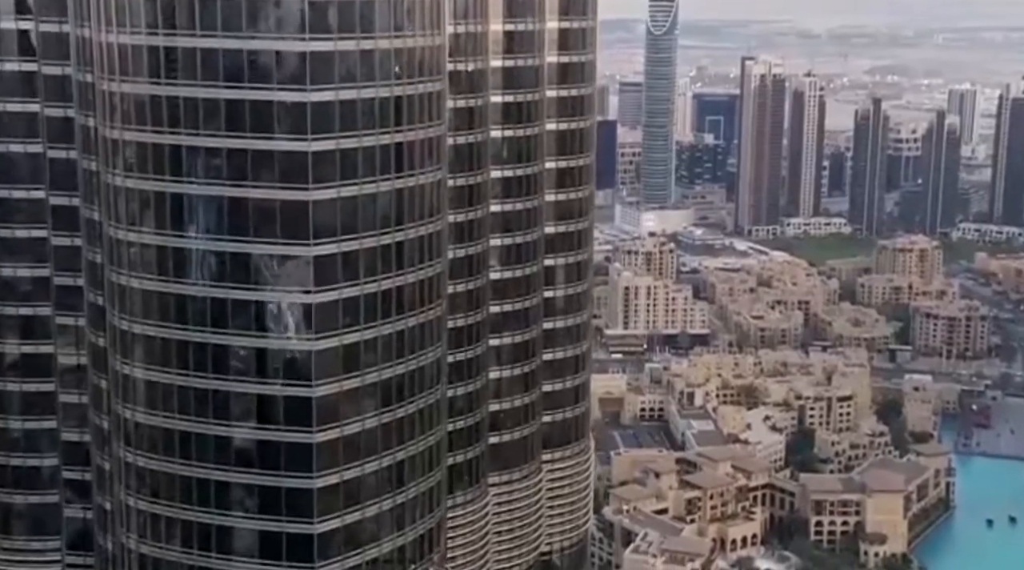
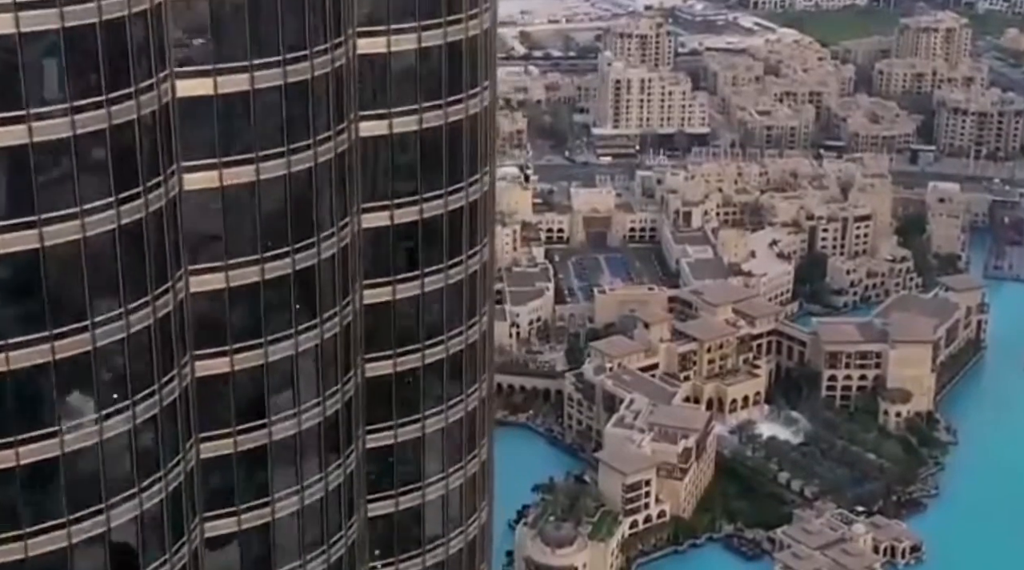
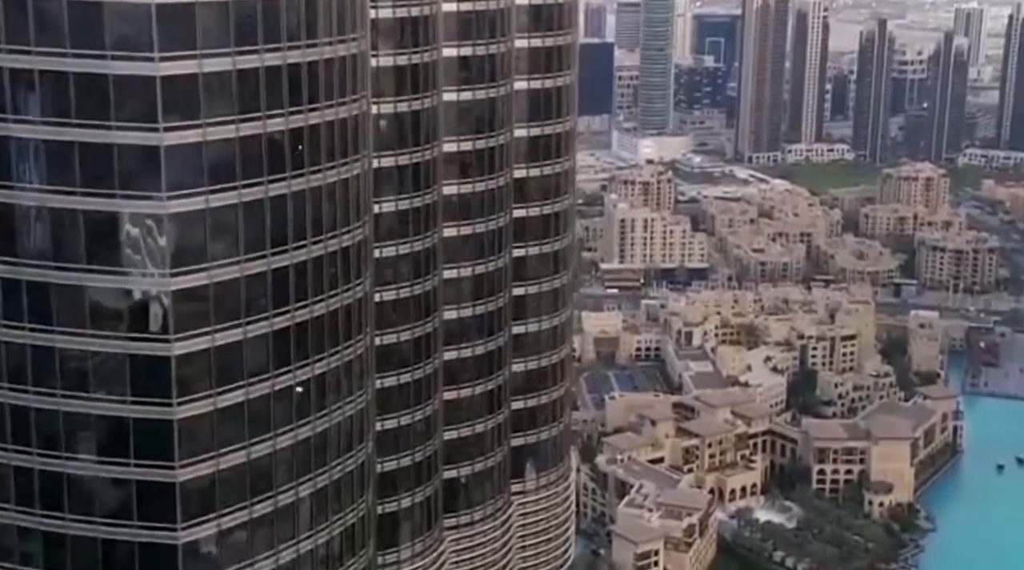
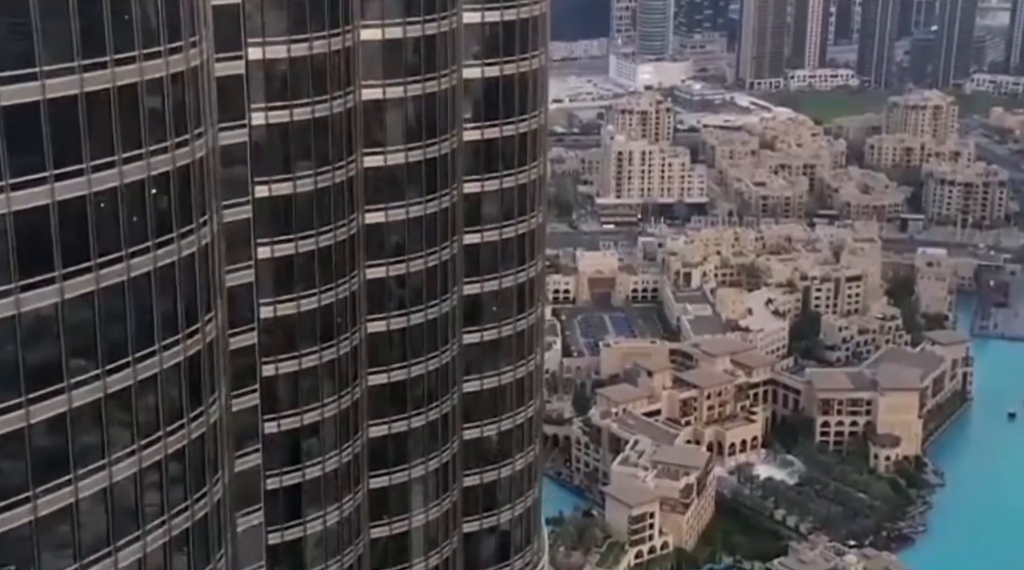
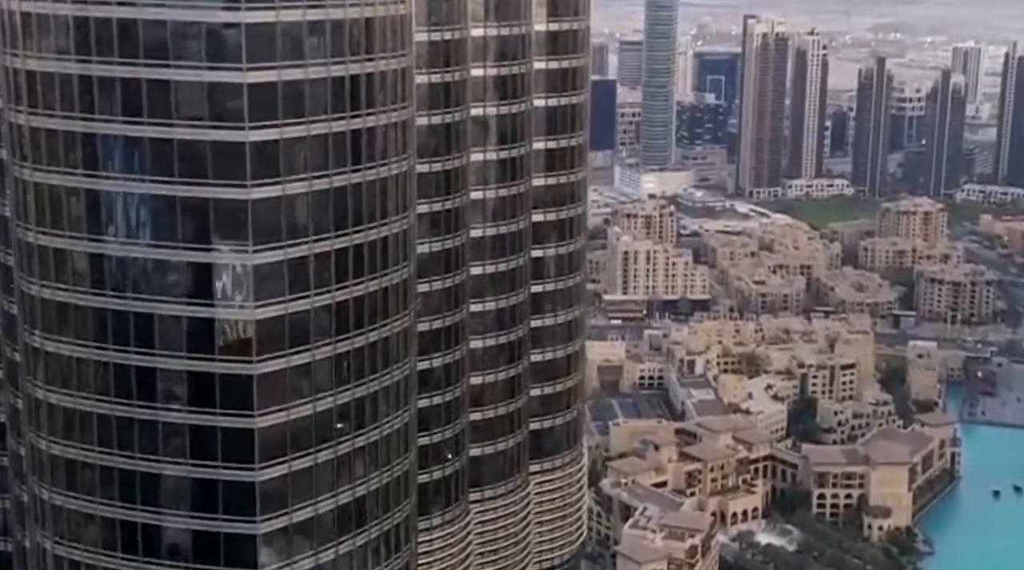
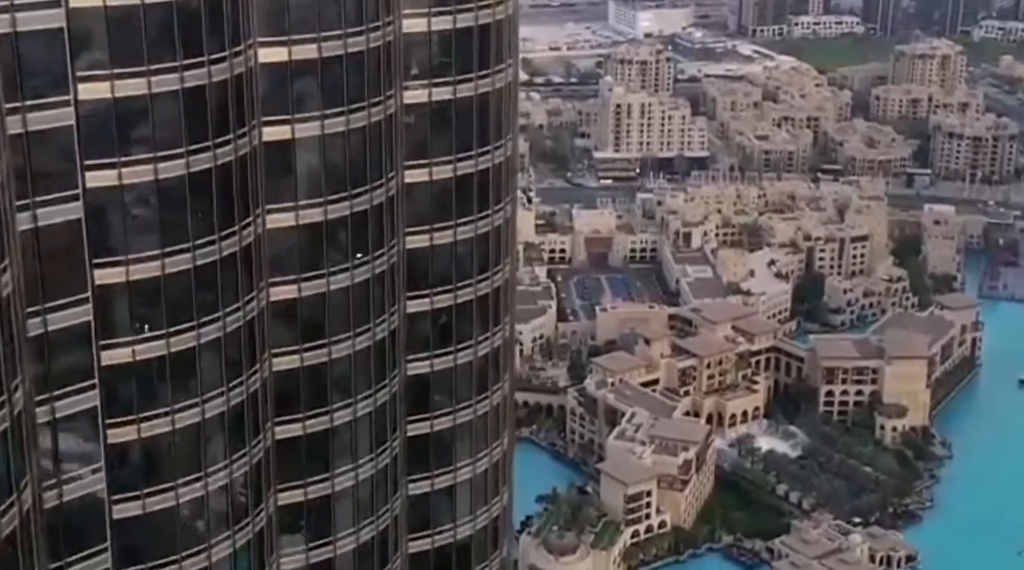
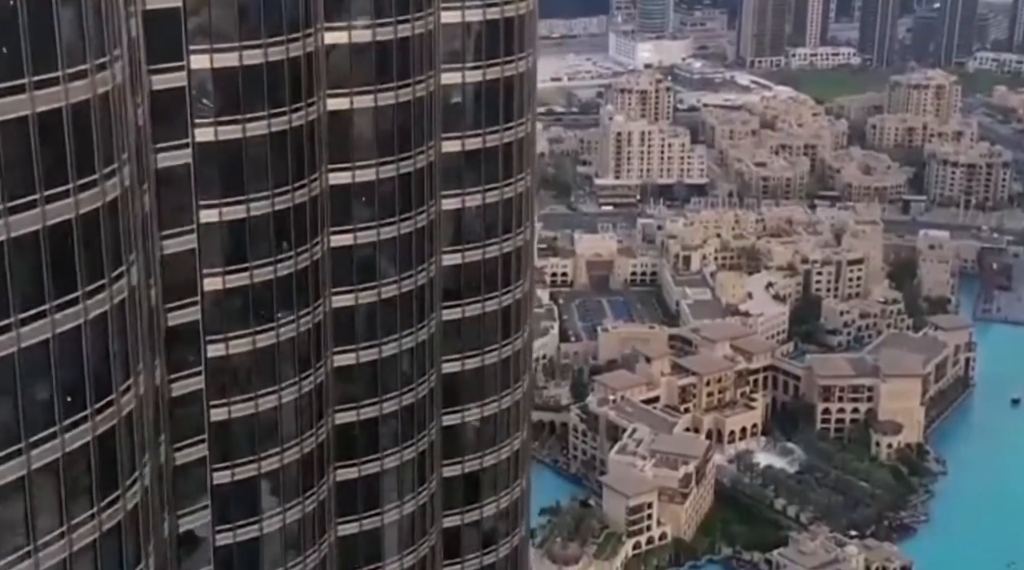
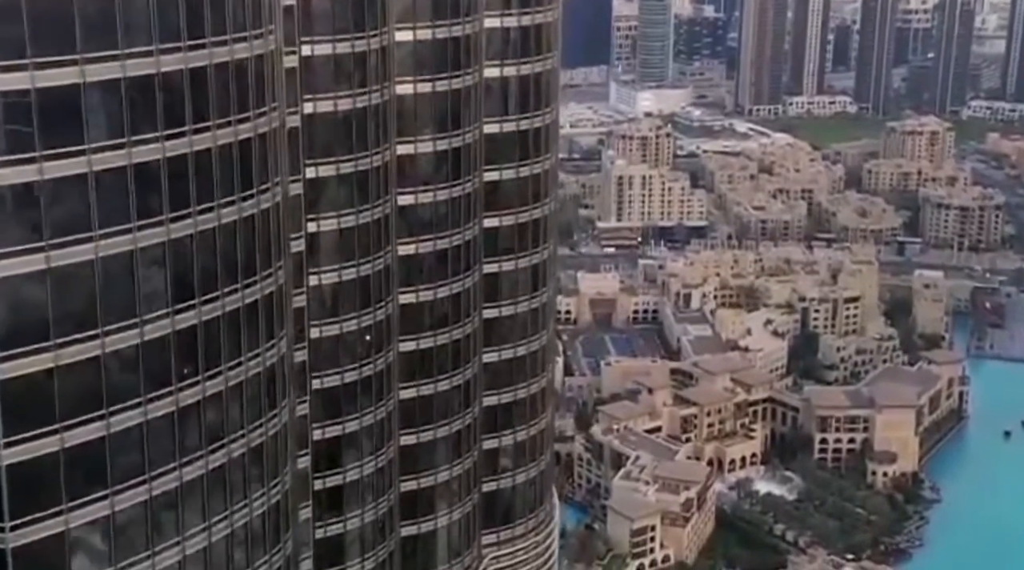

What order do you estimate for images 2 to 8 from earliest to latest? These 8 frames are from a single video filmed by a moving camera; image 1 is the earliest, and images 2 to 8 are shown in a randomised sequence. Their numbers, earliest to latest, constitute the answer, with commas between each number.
5, 3, 8, 4, 7, 6, 2
